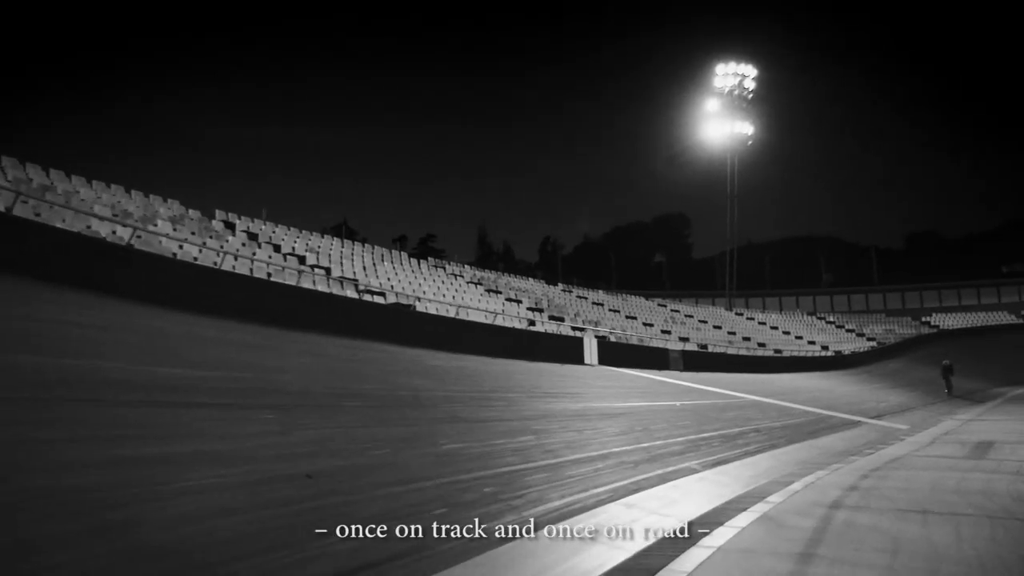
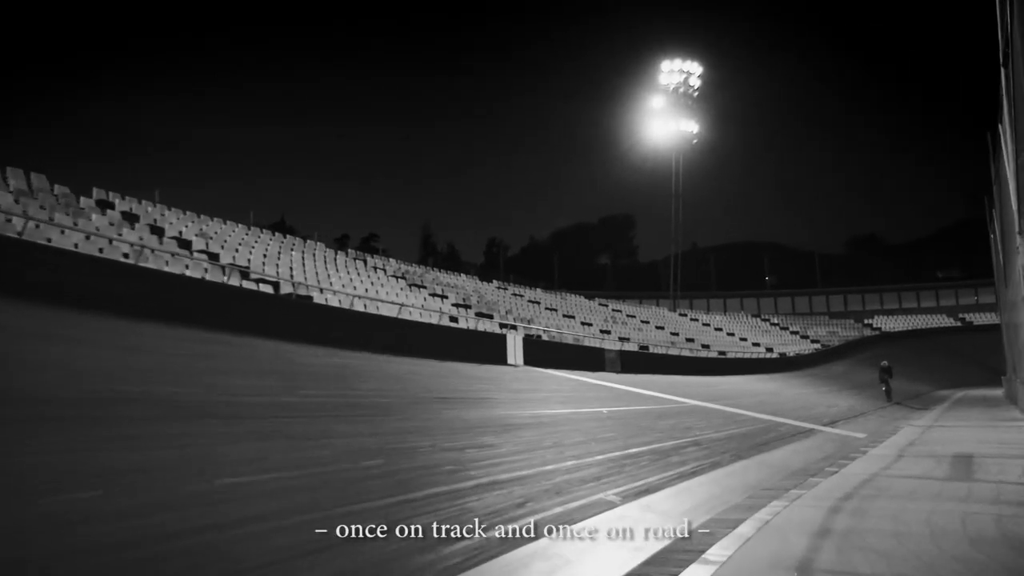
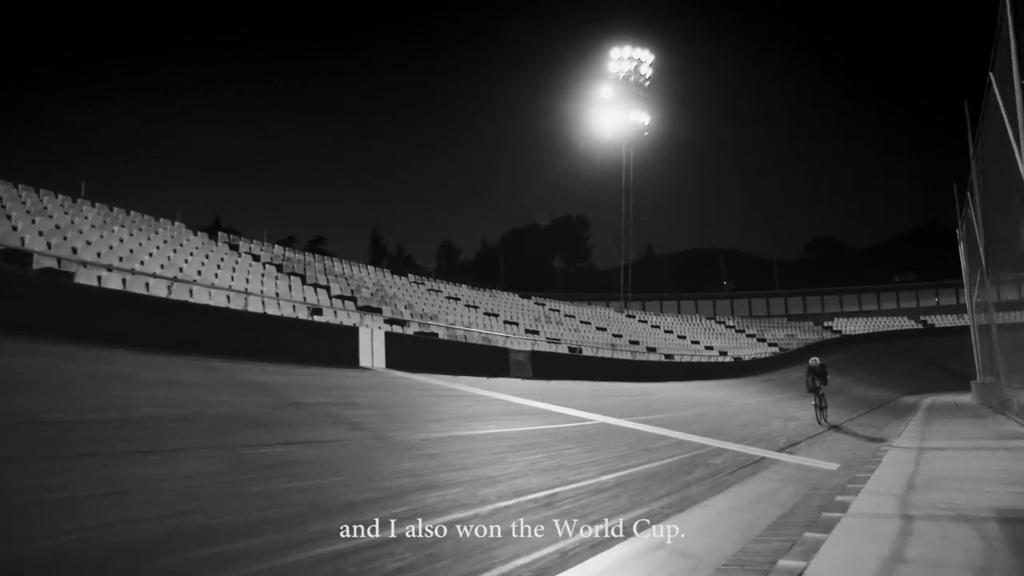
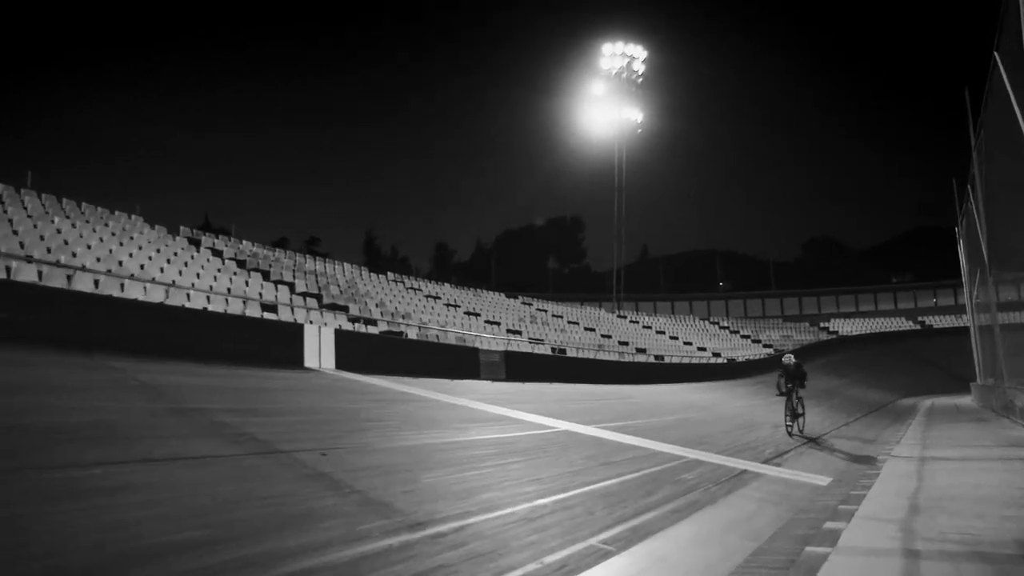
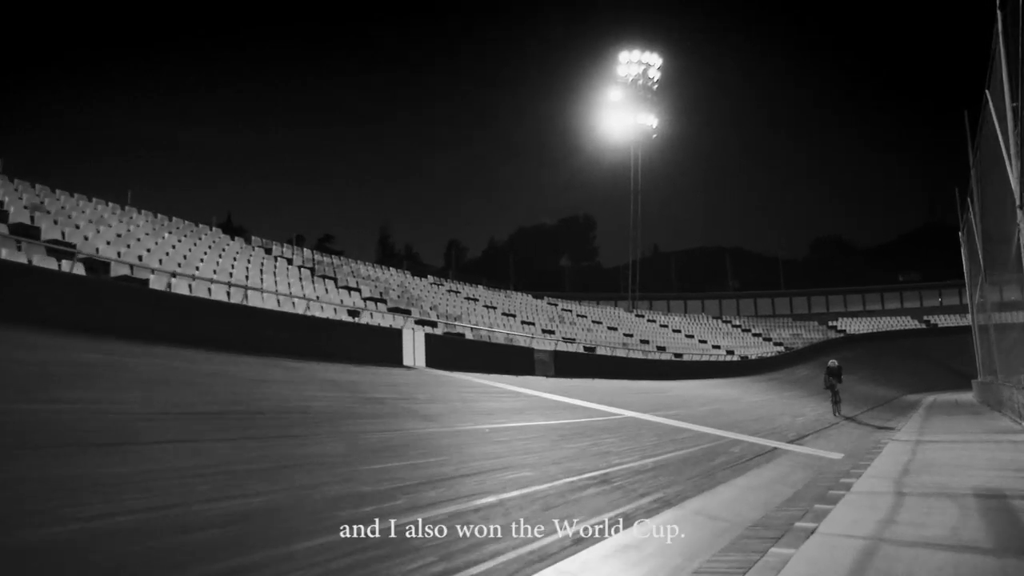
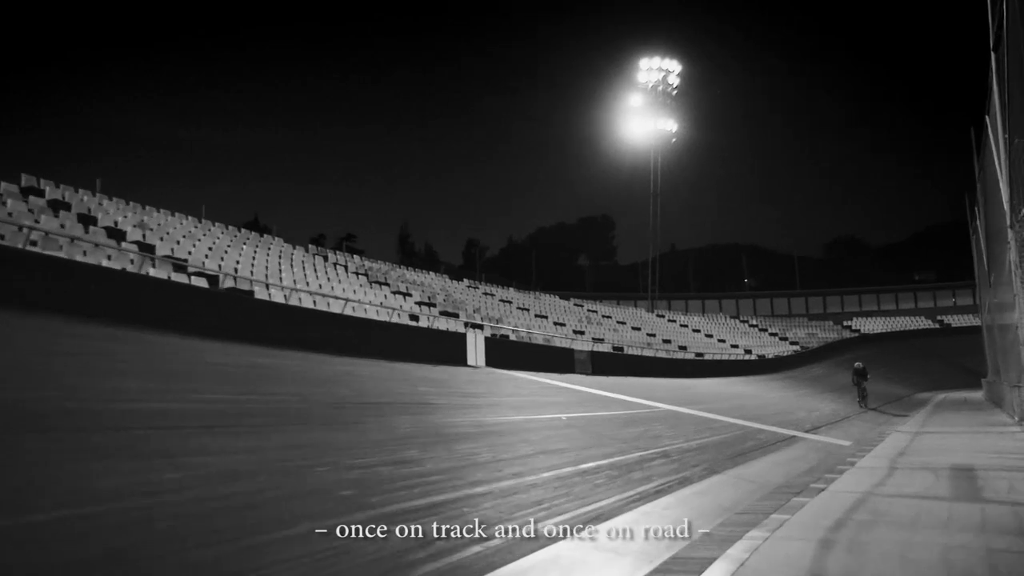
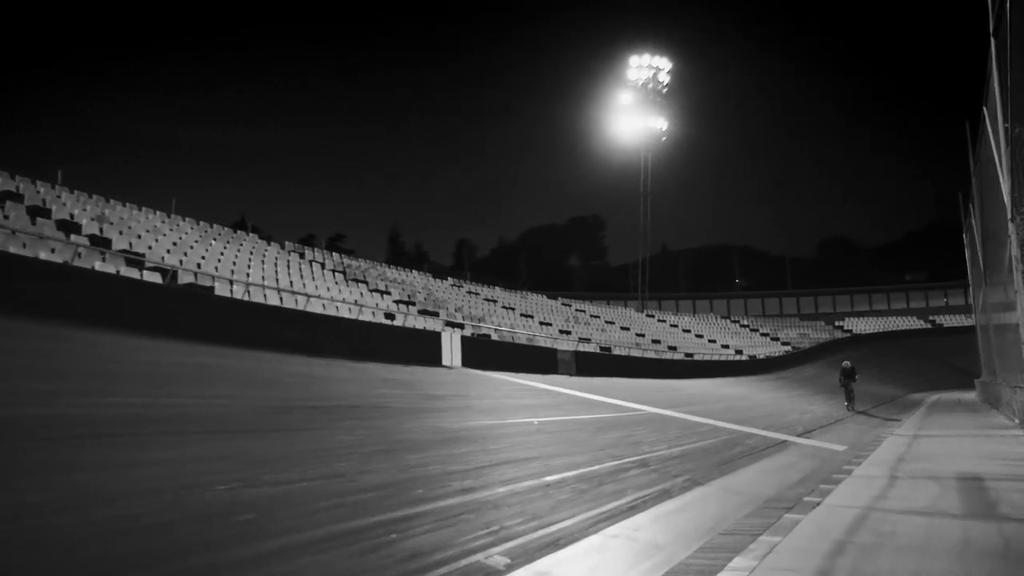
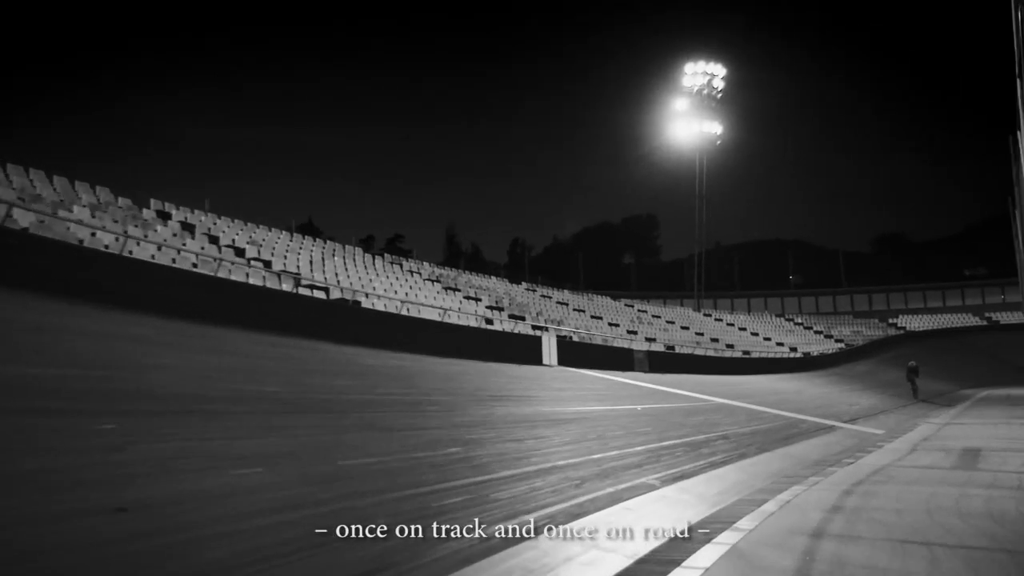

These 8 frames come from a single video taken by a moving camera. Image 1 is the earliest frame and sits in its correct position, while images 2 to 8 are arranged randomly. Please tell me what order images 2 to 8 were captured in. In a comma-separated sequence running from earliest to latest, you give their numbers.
8, 2, 6, 7, 5, 3, 4
